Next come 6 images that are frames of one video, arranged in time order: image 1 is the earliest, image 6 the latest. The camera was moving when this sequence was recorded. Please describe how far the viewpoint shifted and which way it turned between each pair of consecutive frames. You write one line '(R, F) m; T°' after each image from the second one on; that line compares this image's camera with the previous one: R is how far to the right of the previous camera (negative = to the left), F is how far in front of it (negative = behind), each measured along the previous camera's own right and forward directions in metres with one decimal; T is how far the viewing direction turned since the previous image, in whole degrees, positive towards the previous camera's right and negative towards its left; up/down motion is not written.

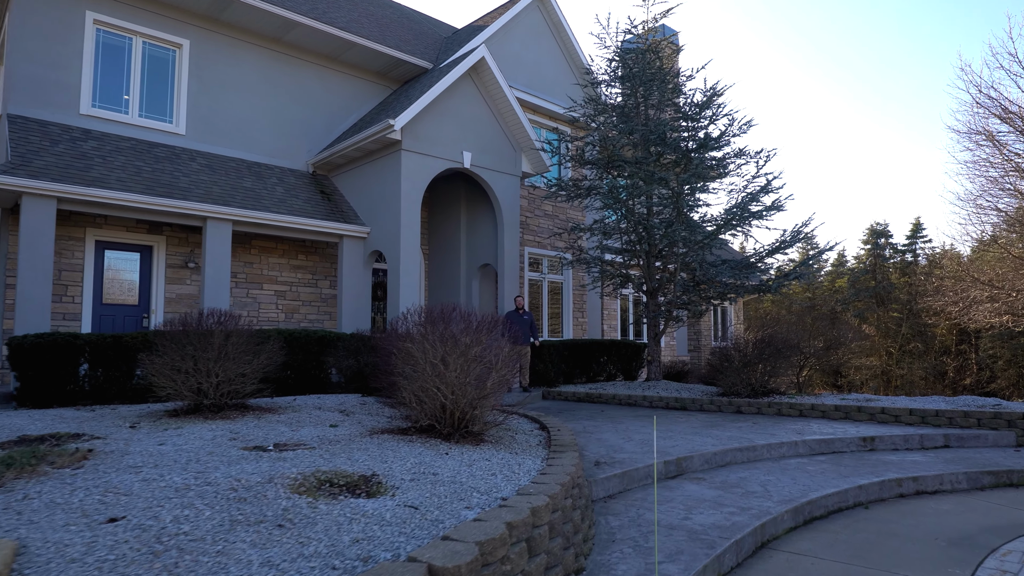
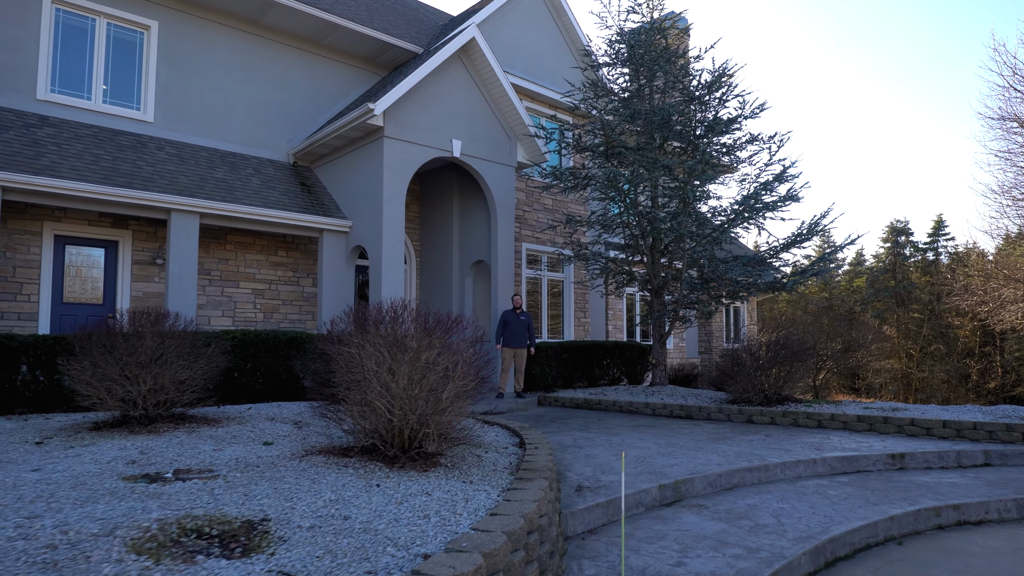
(+0.3, +0.8) m; -1°
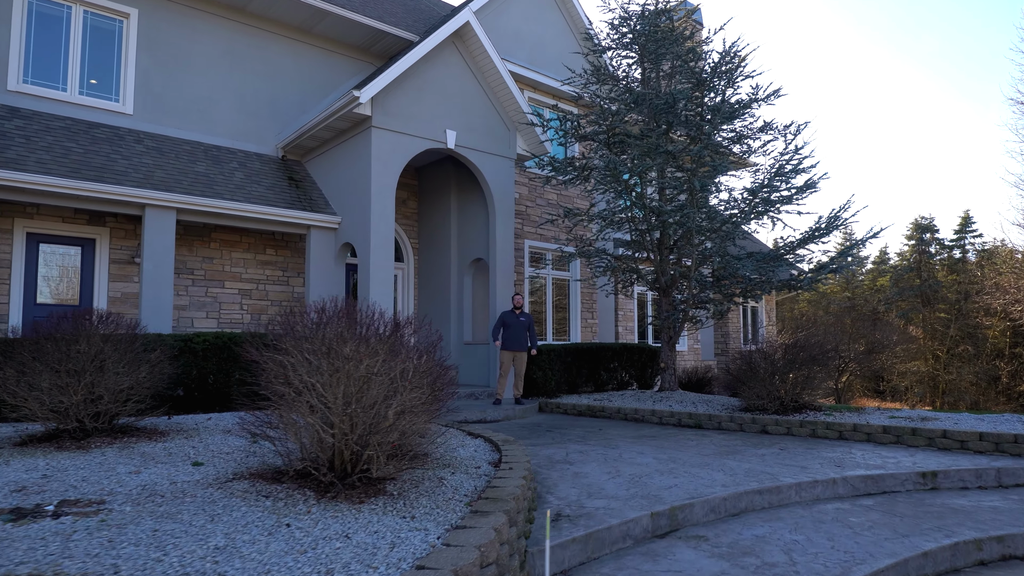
(+0.3, +0.6) m; -2°
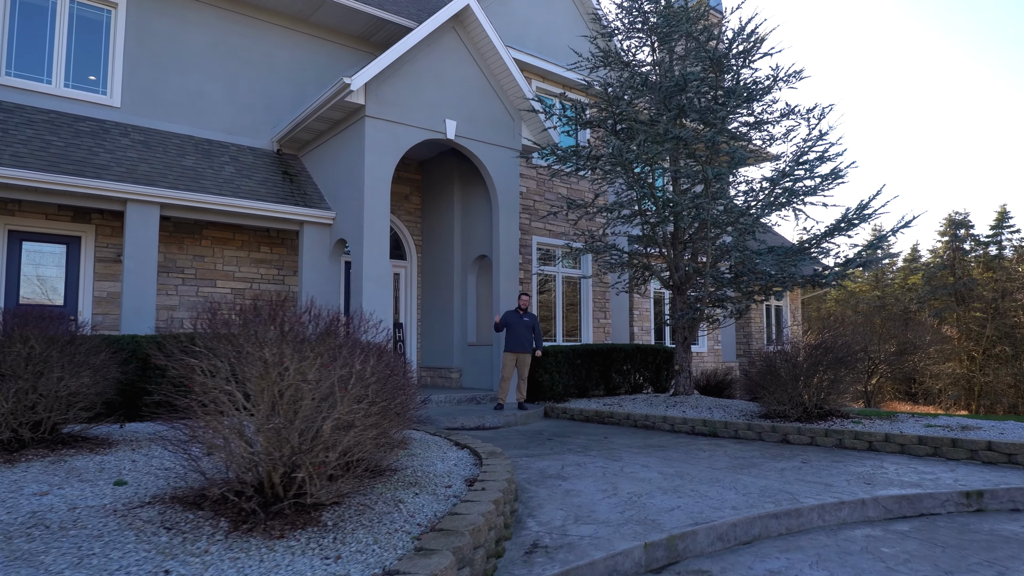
(+0.3, +0.6) m; -2°
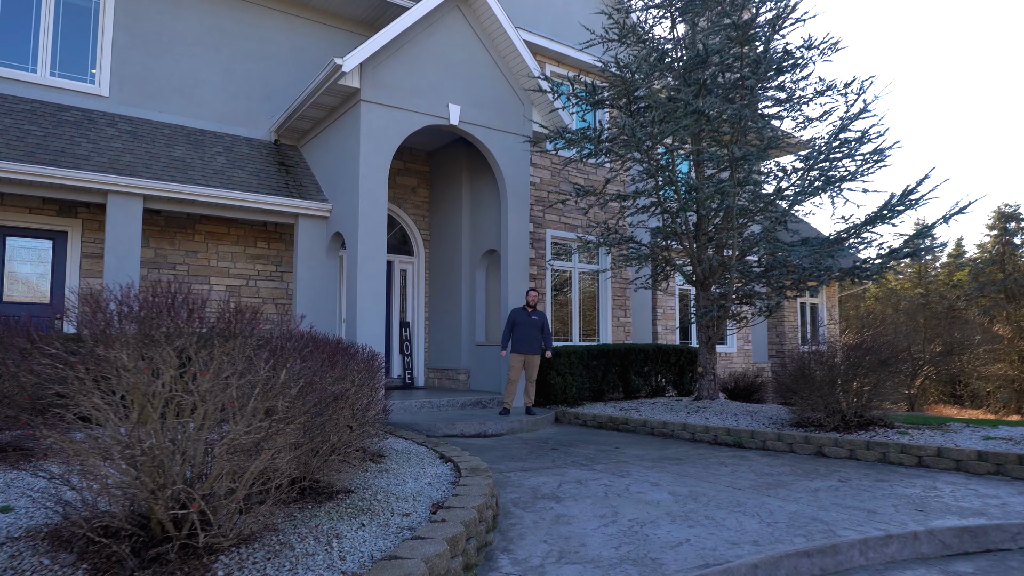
(+0.3, +0.7) m; -3°
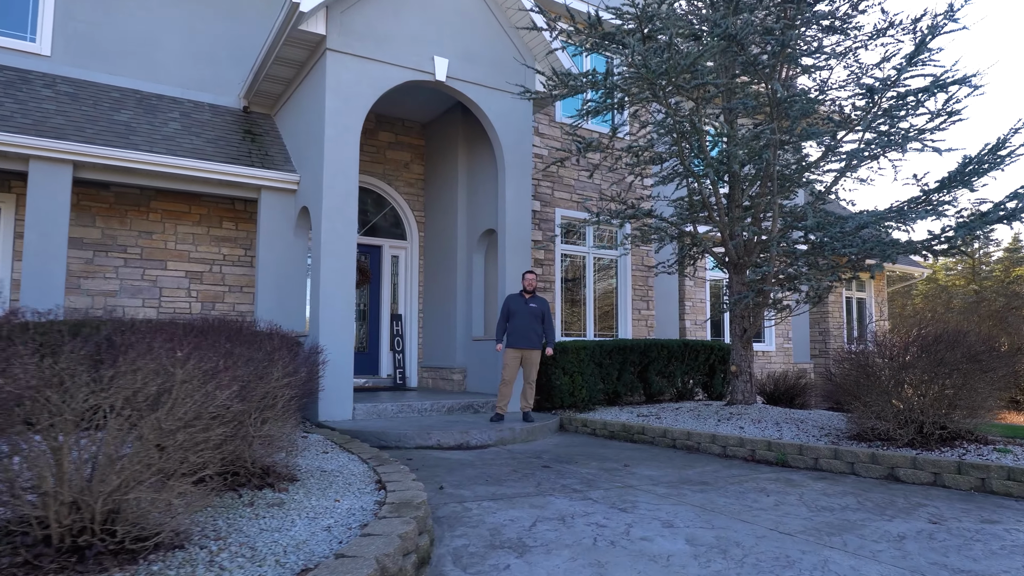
(+0.4, +1.4) m; -3°
